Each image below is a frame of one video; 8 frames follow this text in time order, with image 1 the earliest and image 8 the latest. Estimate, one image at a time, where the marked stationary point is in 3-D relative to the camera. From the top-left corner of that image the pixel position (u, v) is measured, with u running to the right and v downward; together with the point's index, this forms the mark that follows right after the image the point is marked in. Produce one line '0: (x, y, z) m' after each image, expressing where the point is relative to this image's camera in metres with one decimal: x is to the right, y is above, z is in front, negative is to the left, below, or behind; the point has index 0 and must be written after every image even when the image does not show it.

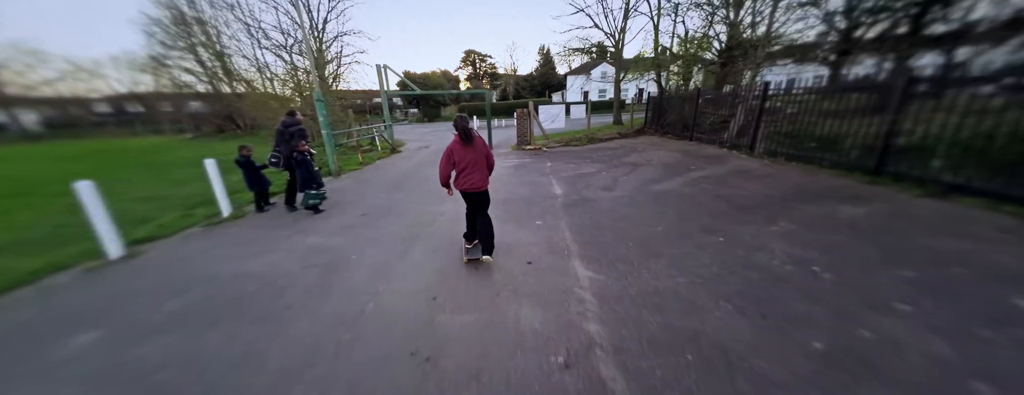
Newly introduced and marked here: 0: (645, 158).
0: (+3.6, +1.0, +7.2) m
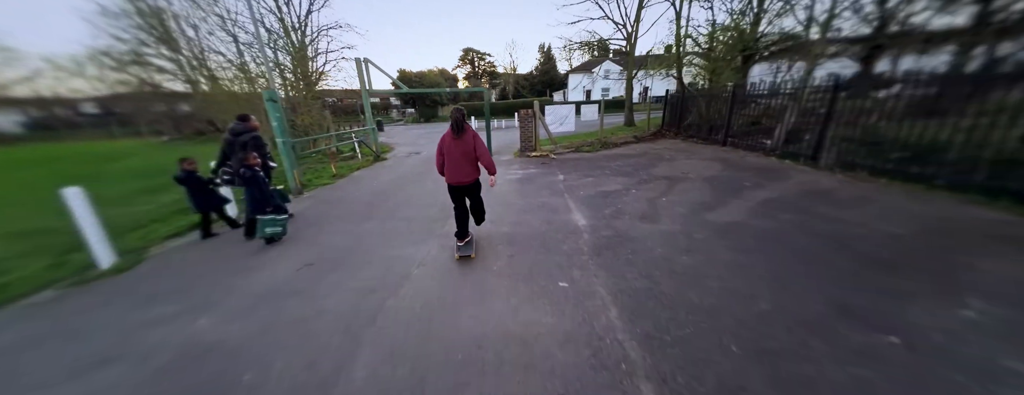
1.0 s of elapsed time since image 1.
0: (+3.7, +0.6, +5.9) m
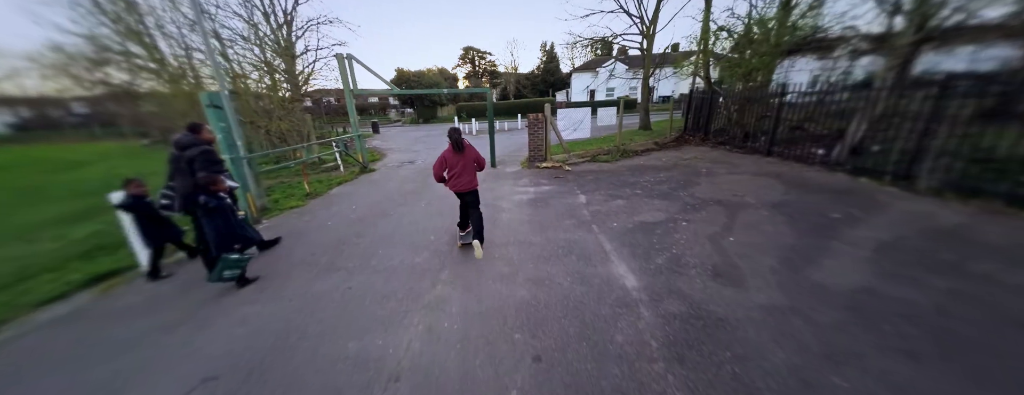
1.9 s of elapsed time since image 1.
0: (+3.9, +0.1, +4.8) m
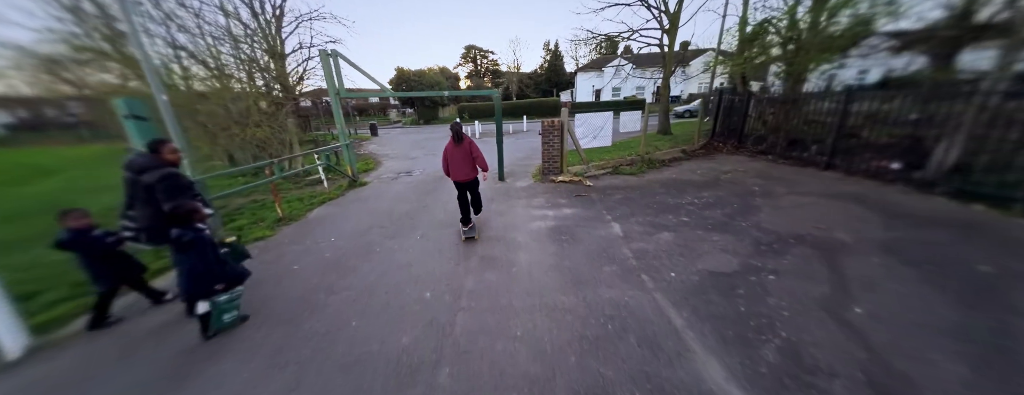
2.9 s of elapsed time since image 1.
0: (+4.1, -0.3, +3.8) m
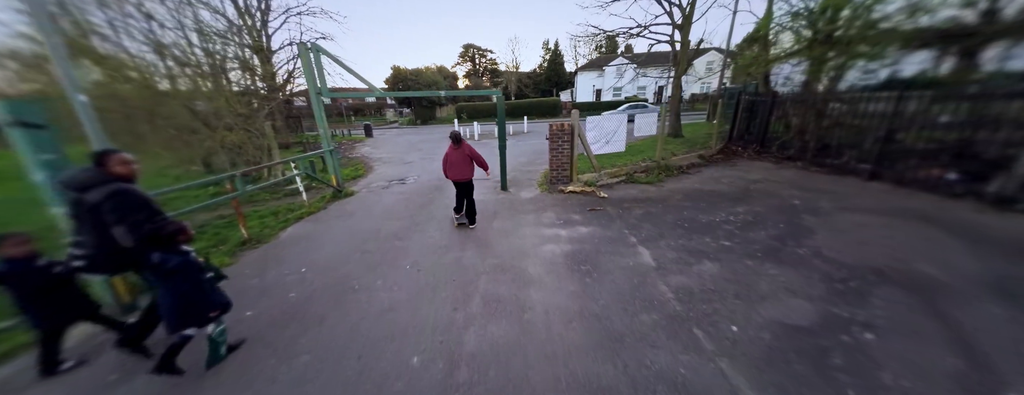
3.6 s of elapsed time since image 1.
0: (+4.2, -0.6, +3.1) m
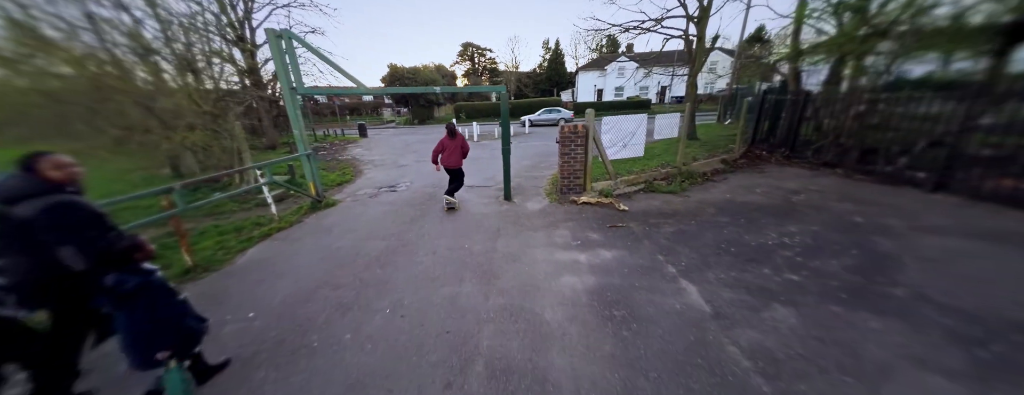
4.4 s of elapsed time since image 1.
0: (+4.3, -0.8, +2.4) m
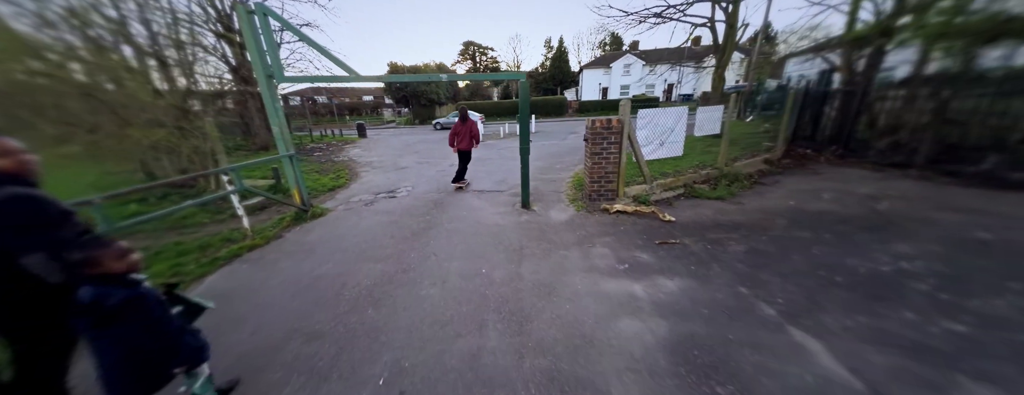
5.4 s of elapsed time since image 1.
0: (+4.7, -0.9, +1.6) m
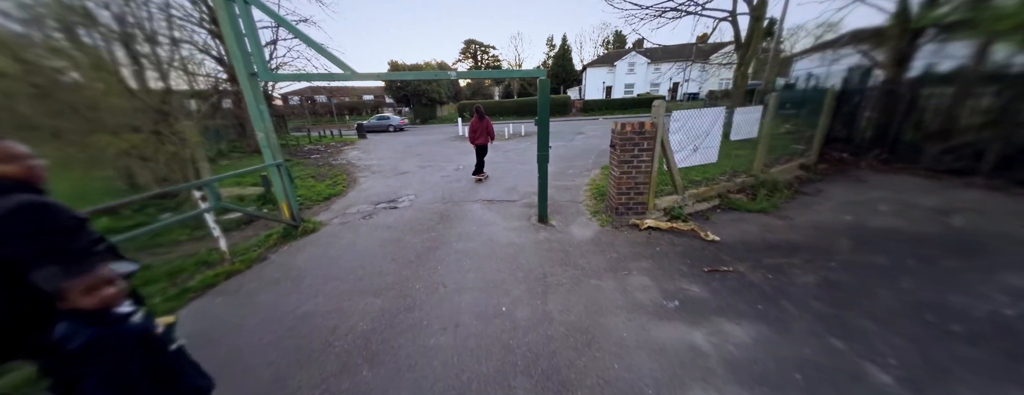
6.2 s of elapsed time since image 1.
0: (+4.9, -1.1, +1.1) m
